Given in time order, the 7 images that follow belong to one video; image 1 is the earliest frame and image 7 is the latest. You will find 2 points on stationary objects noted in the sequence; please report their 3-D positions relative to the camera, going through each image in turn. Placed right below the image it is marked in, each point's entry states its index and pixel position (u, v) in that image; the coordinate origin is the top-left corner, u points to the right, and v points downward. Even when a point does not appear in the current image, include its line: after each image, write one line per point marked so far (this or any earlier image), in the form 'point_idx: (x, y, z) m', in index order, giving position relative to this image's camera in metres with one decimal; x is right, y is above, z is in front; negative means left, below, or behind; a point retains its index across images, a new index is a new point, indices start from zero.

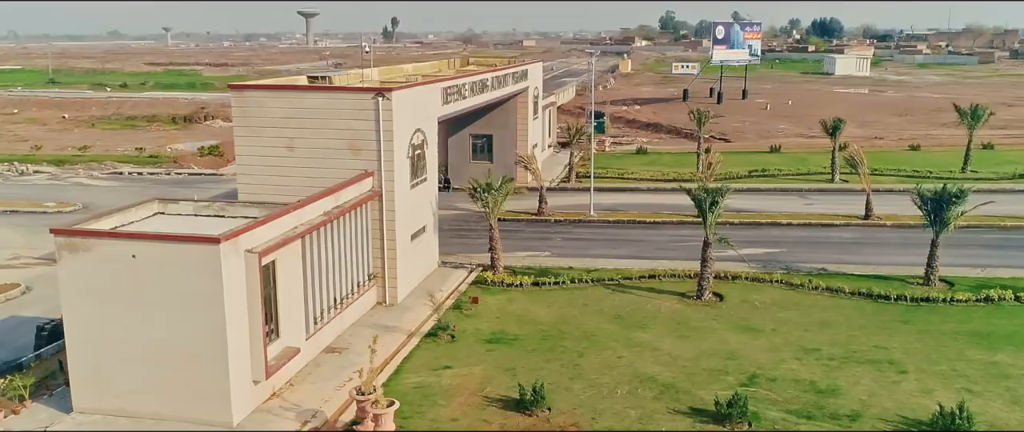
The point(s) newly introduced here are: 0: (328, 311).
0: (-4.2, -2.2, +18.9) m
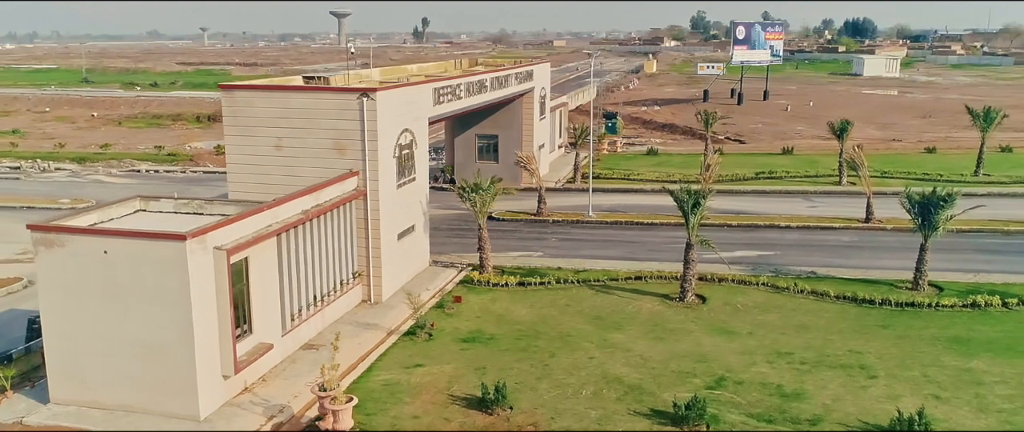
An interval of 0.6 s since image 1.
0: (-4.8, -2.1, +19.2) m
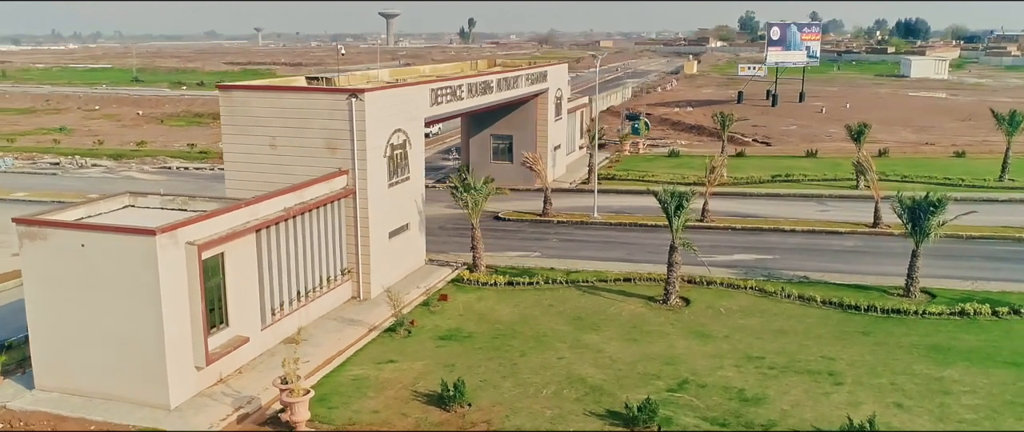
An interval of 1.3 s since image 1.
0: (-5.3, -2.1, +19.7) m
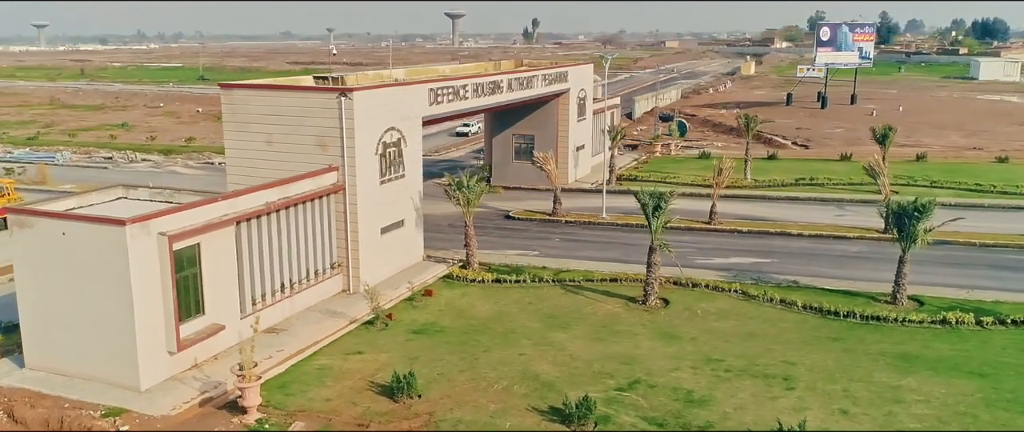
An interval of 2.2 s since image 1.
0: (-5.9, -1.9, +20.4) m
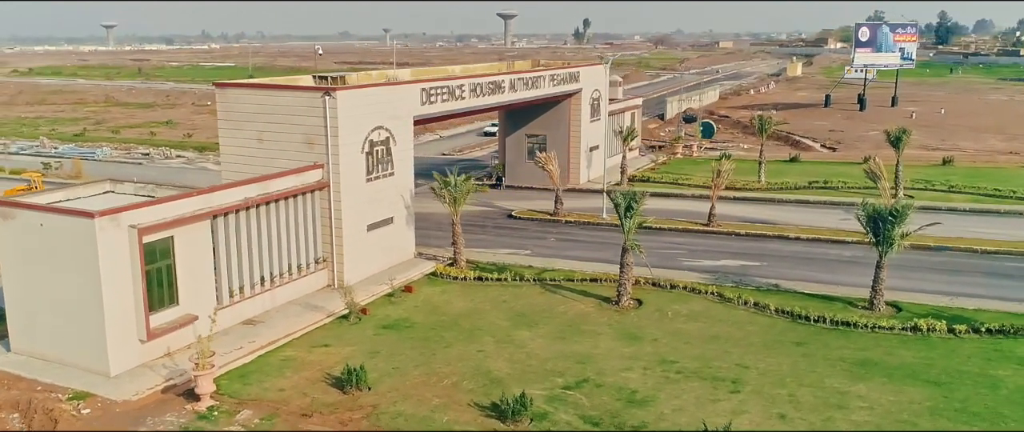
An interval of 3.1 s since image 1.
0: (-6.6, -1.8, +21.0) m
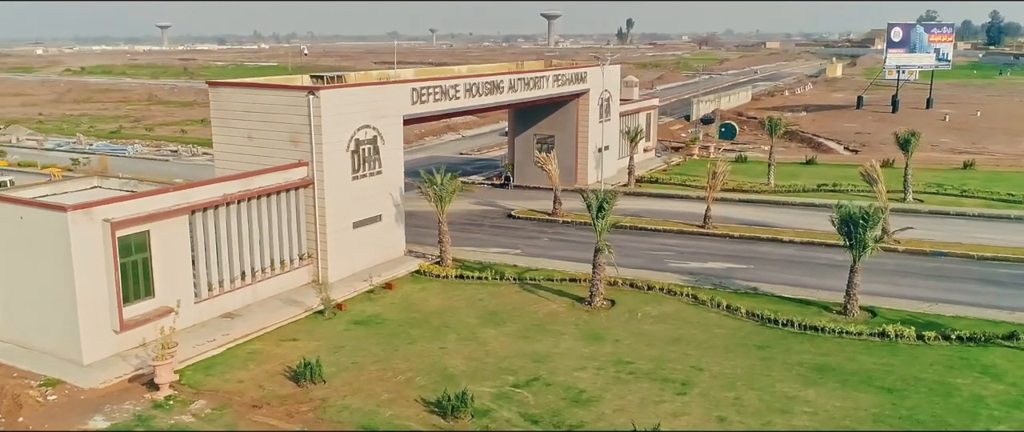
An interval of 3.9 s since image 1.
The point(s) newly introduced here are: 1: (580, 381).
0: (-7.2, -1.7, +21.5) m
1: (+1.3, -3.2, +16.1) m
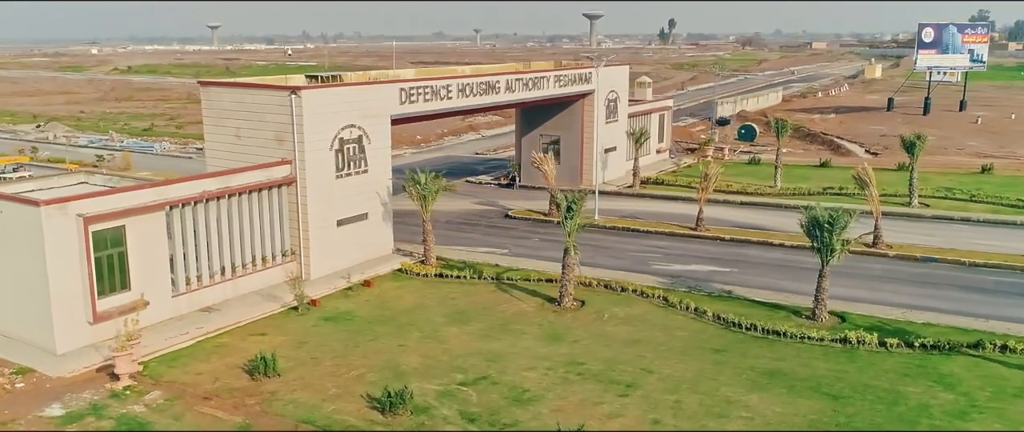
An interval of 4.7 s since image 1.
0: (-8.0, -1.6, +22.0) m
1: (+0.3, -3.2, +16.2) m
